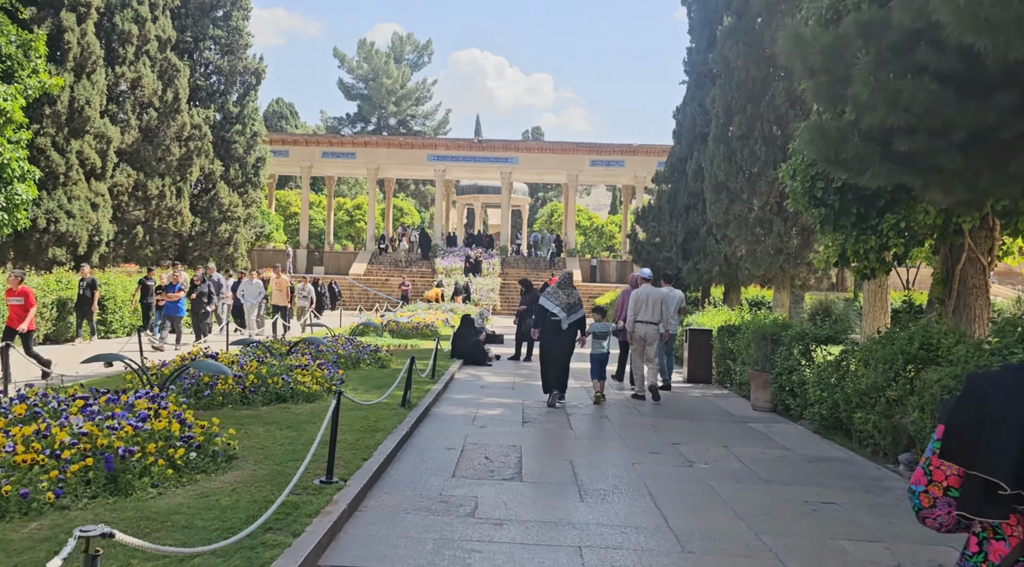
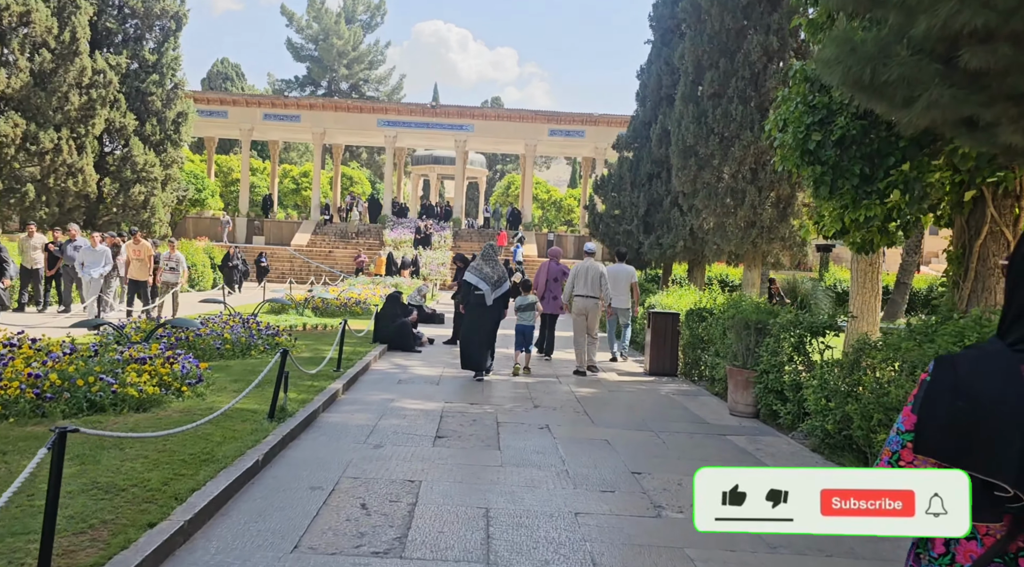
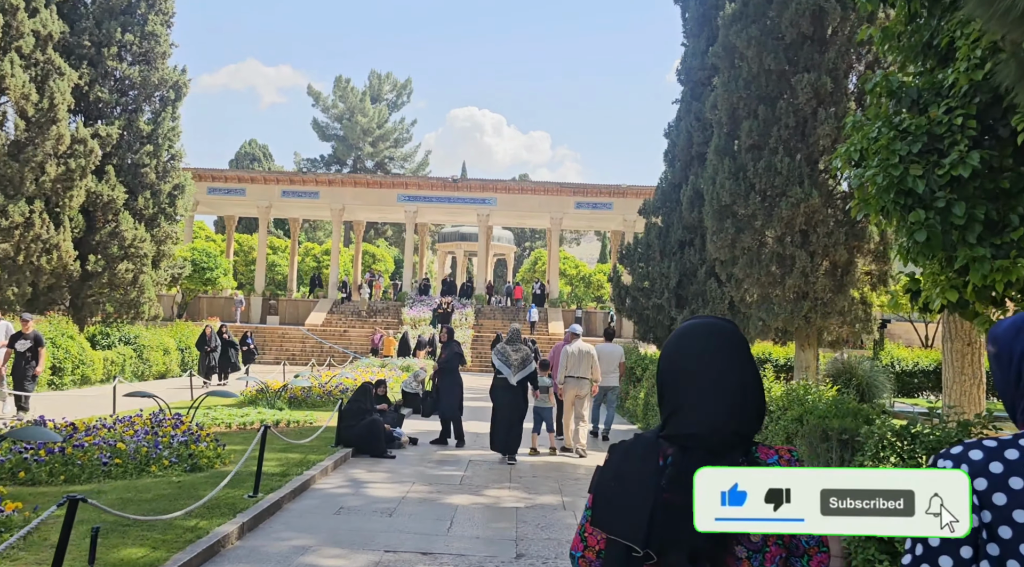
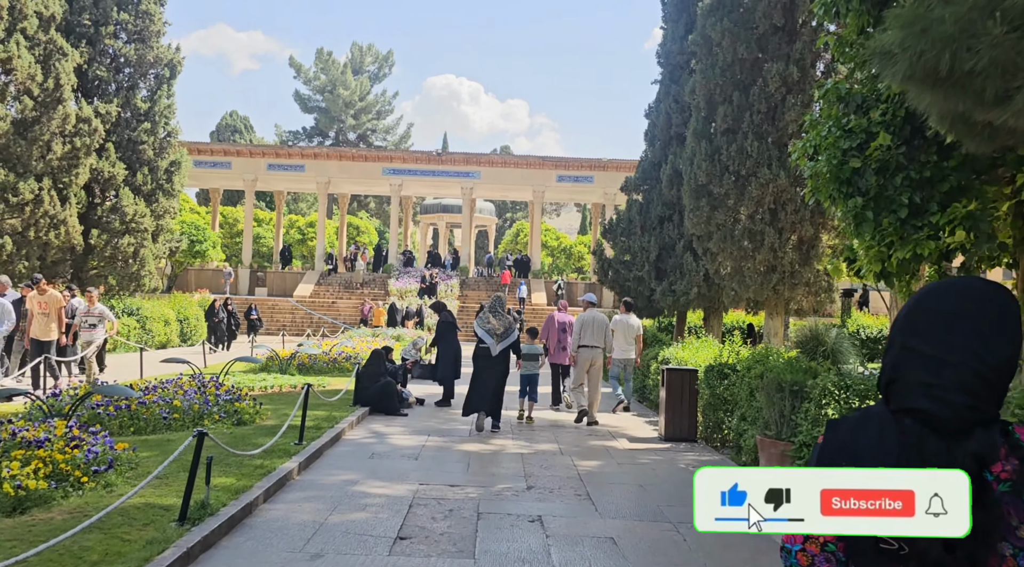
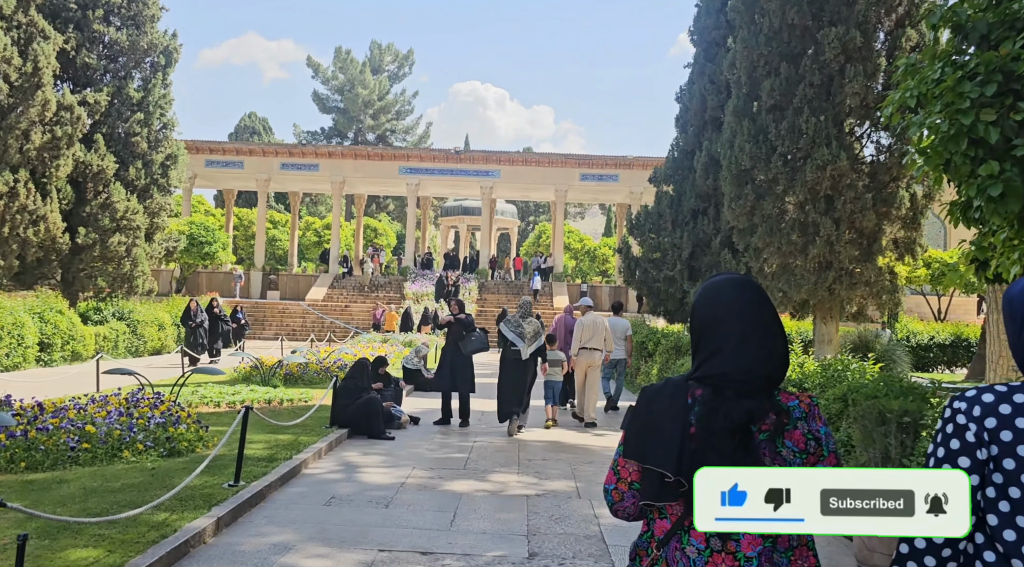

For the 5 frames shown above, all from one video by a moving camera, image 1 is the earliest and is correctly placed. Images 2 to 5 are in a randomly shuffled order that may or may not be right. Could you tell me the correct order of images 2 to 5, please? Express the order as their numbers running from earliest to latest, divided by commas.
2, 4, 3, 5
